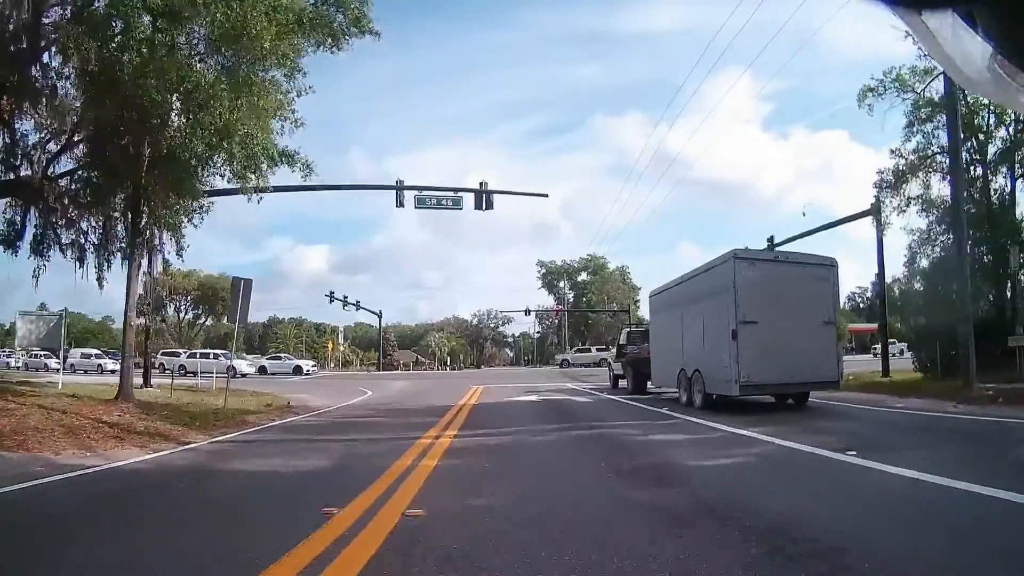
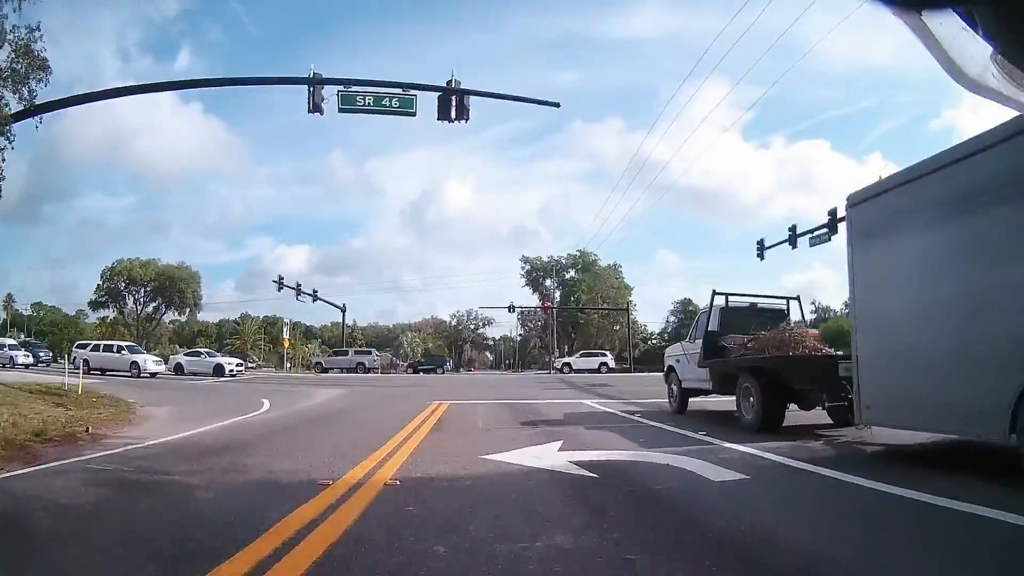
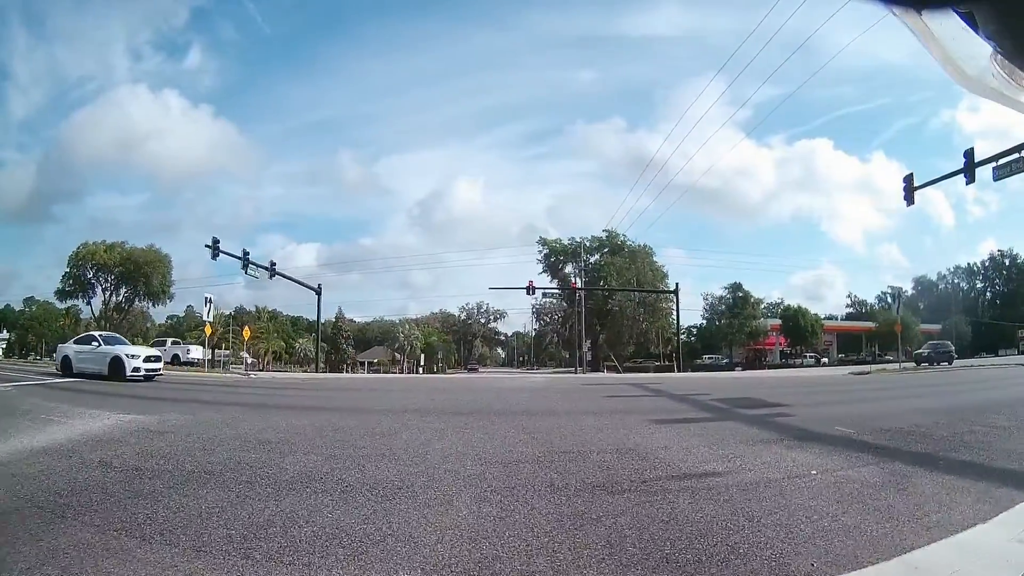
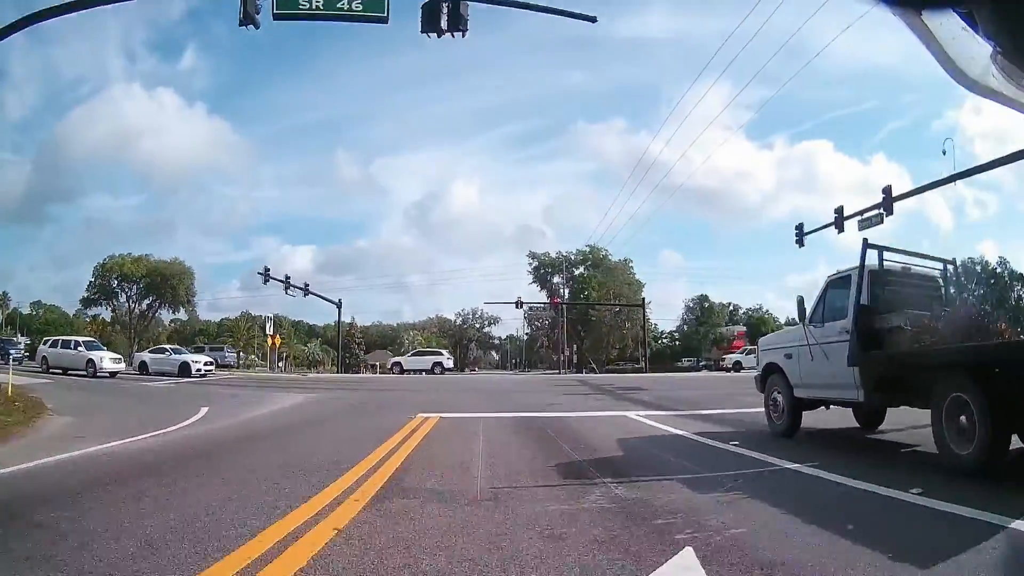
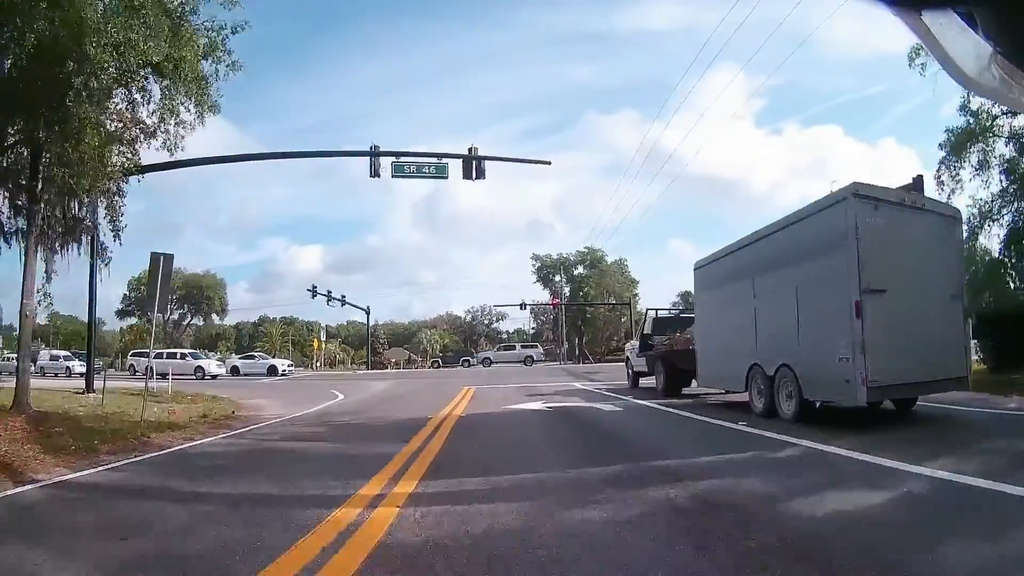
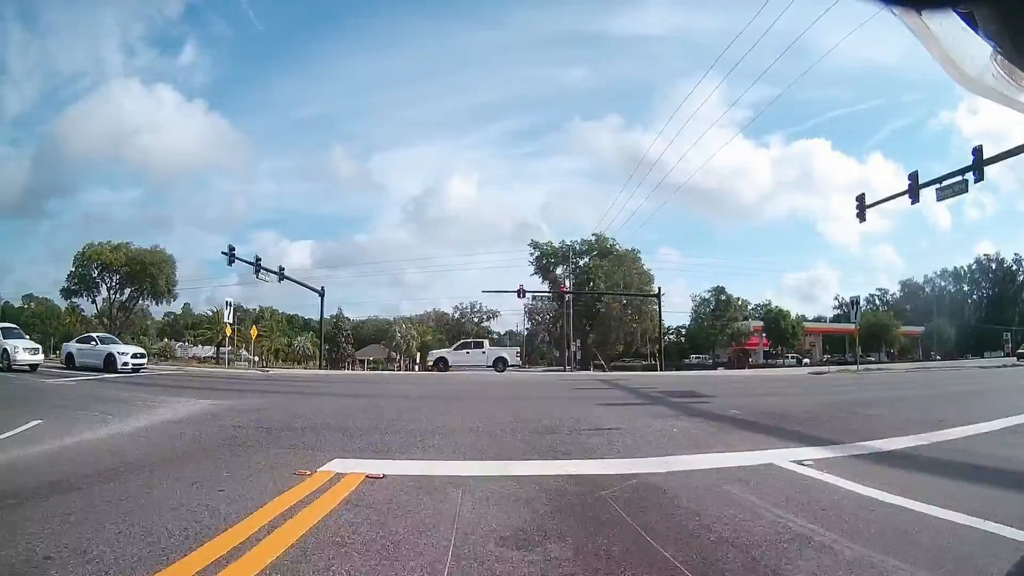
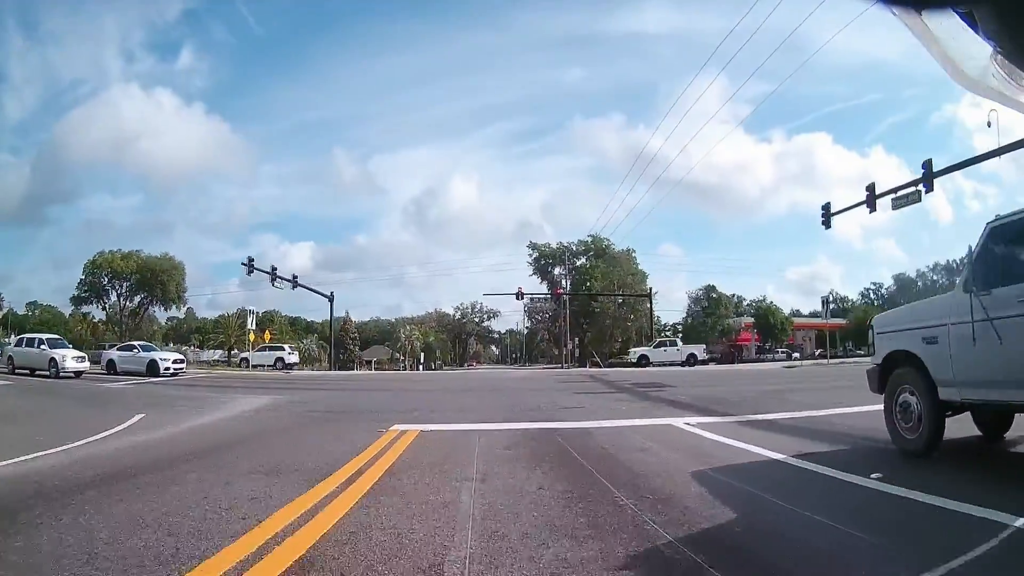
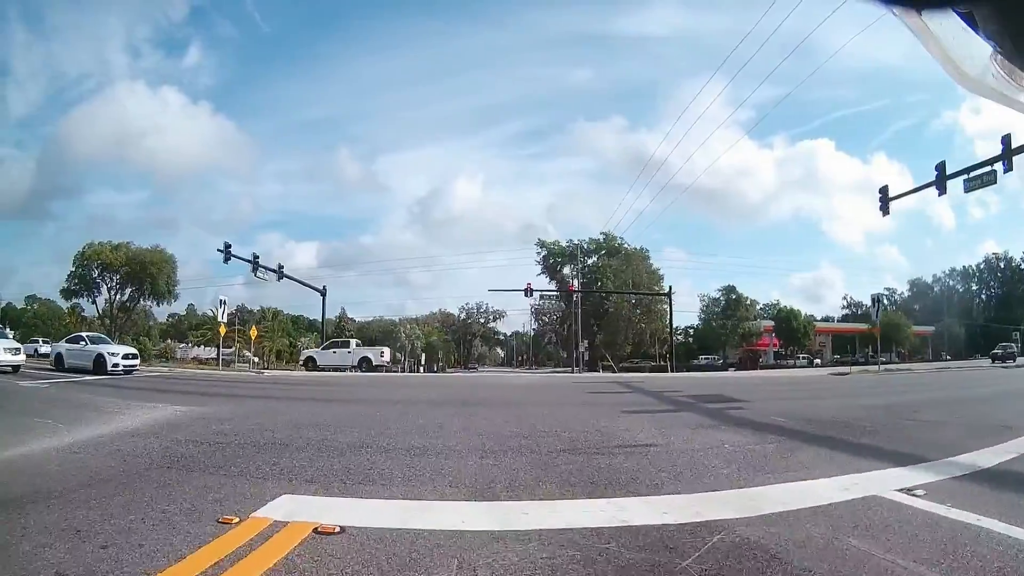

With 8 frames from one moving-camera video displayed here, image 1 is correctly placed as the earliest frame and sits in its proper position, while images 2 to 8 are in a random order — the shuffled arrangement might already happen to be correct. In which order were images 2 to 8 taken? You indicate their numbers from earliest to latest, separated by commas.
5, 2, 4, 7, 6, 8, 3
